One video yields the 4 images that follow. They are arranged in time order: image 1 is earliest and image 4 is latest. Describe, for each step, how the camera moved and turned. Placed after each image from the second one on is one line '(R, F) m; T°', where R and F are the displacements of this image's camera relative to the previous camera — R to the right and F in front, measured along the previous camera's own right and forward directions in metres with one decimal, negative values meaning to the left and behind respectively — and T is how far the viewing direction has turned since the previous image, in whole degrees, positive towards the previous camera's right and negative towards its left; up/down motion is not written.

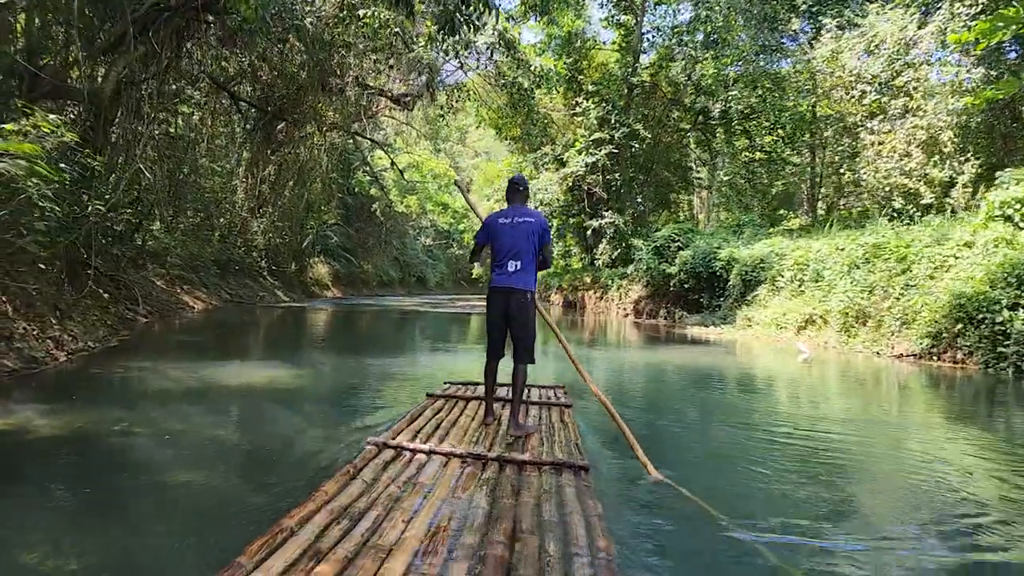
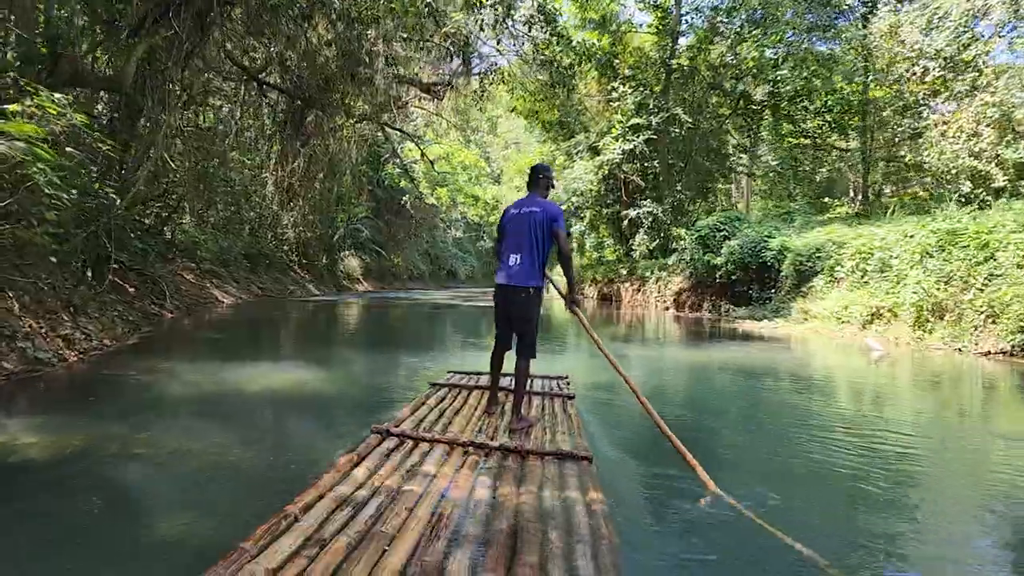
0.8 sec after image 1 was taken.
(-0.1, +0.3) m; -2°
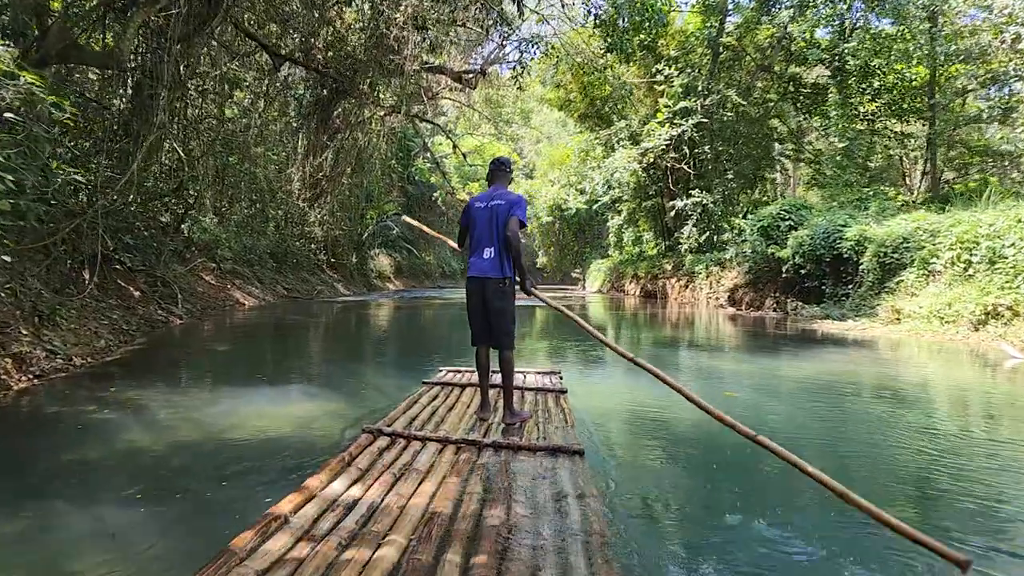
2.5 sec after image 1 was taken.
(-0.1, +0.7) m; -3°
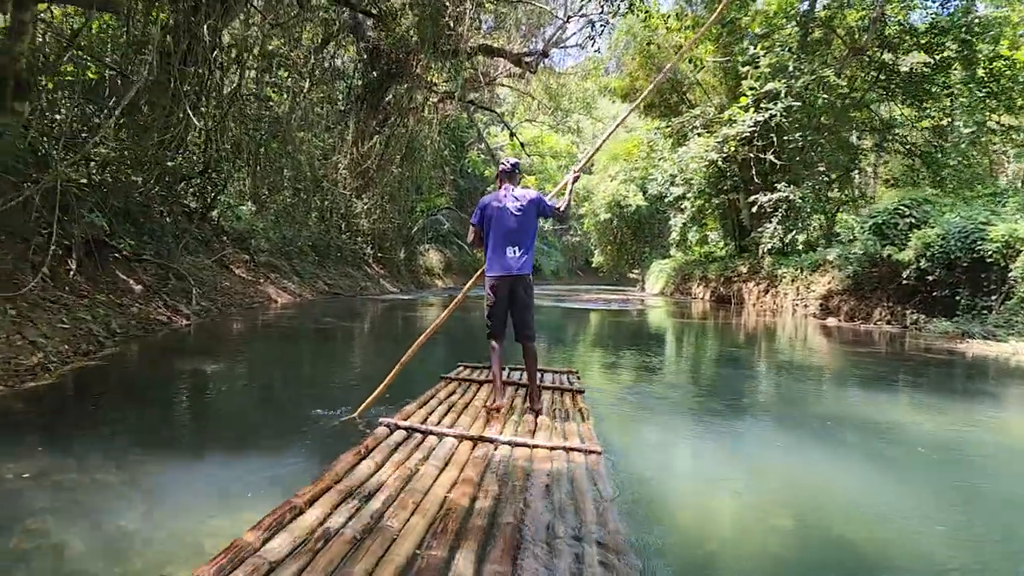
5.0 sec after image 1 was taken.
(-0.1, +0.9) m; -4°
